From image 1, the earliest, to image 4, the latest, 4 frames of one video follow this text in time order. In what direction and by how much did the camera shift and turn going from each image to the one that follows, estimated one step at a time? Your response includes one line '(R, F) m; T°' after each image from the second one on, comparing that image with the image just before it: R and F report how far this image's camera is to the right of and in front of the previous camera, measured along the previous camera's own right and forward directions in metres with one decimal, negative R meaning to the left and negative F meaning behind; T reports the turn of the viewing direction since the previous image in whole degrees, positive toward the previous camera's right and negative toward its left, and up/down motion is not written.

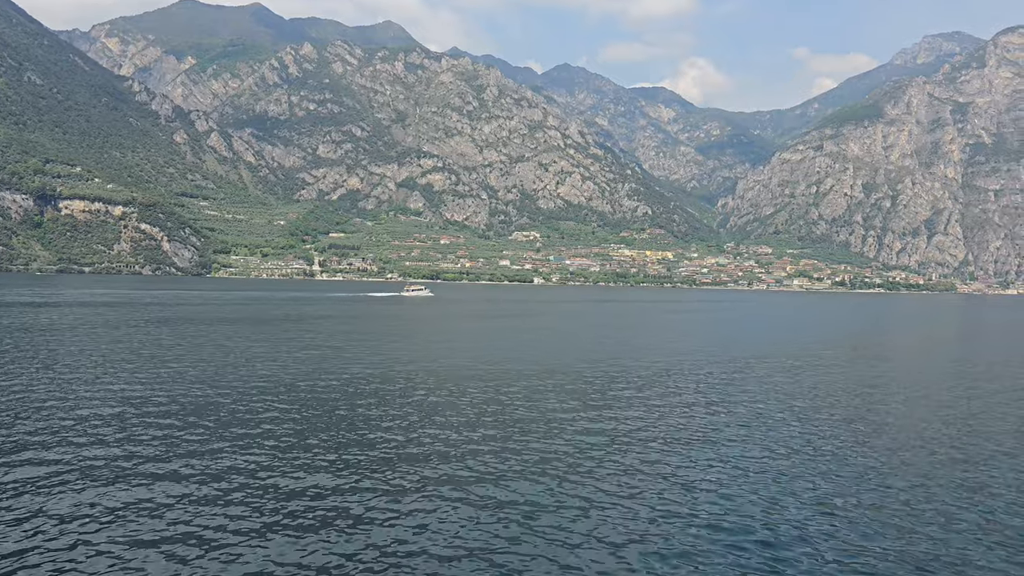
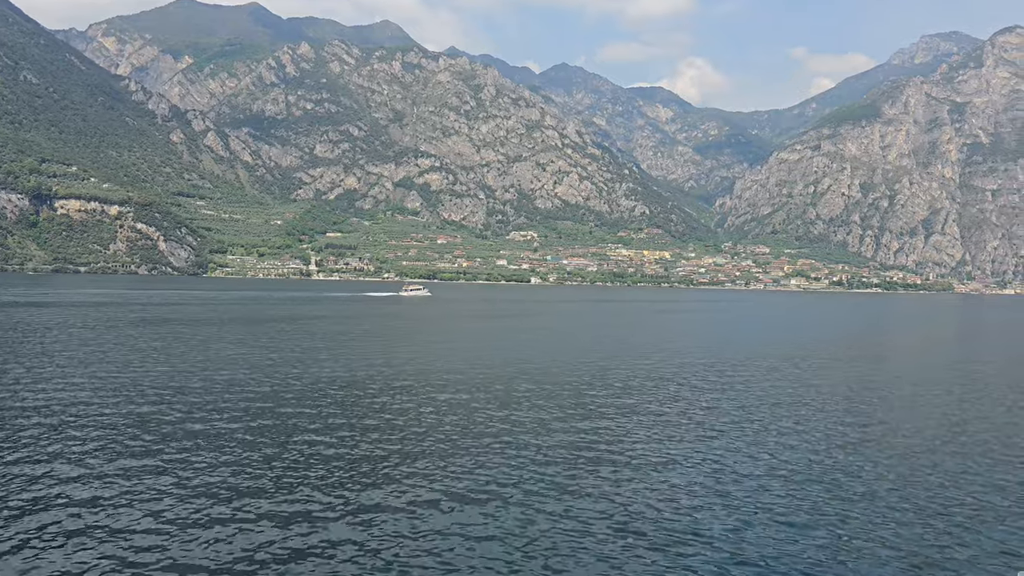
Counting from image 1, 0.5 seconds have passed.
(+0.6, +0.6) m; 0°
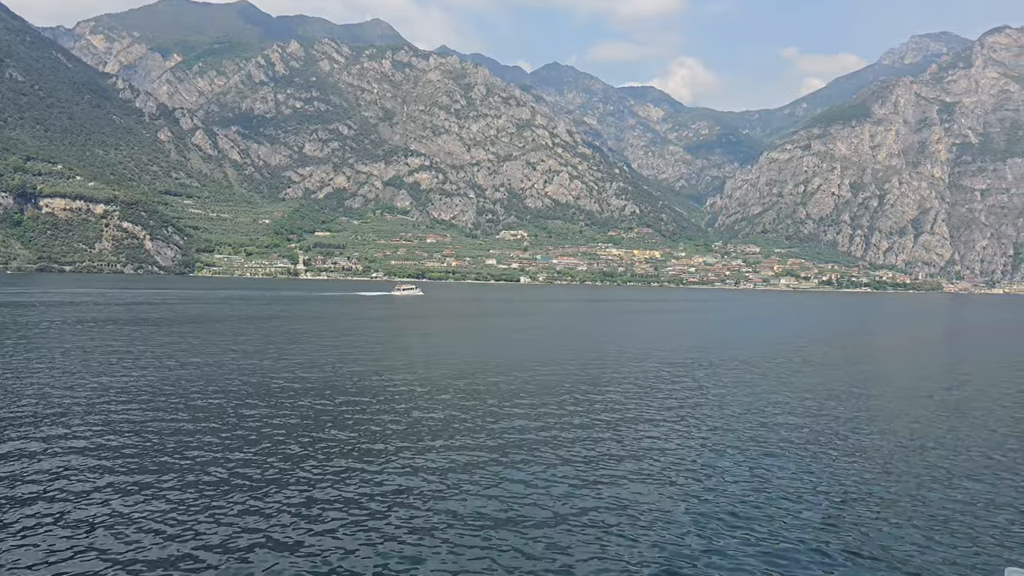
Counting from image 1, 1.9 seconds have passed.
(+1.5, +1.4) m; +1°
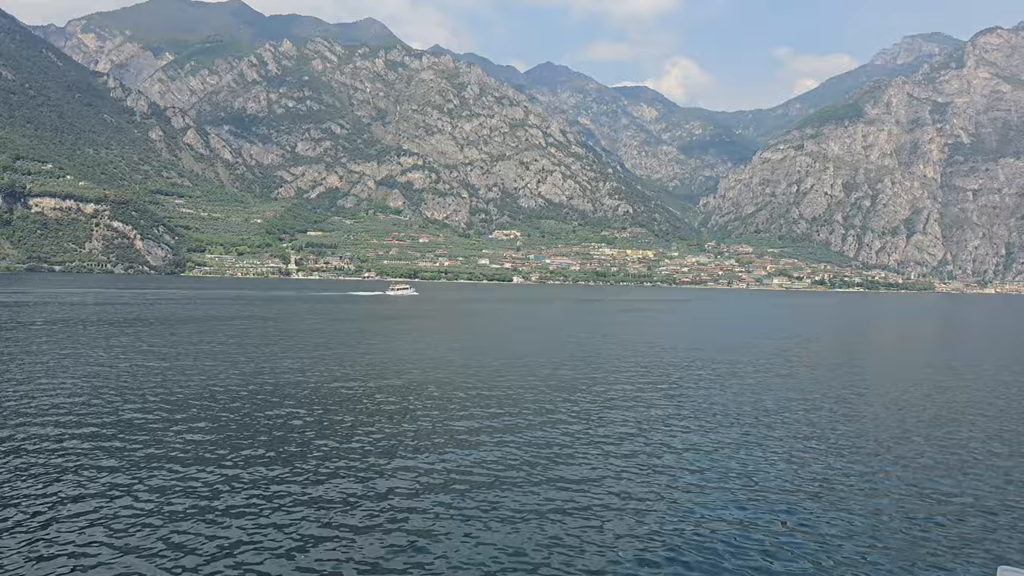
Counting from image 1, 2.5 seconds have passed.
(+0.8, +0.7) m; 0°
